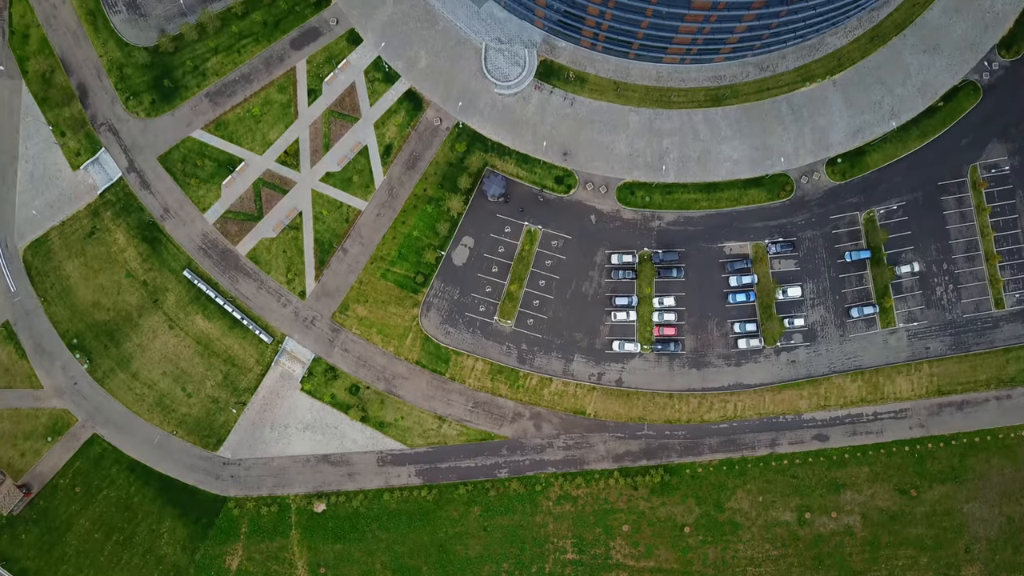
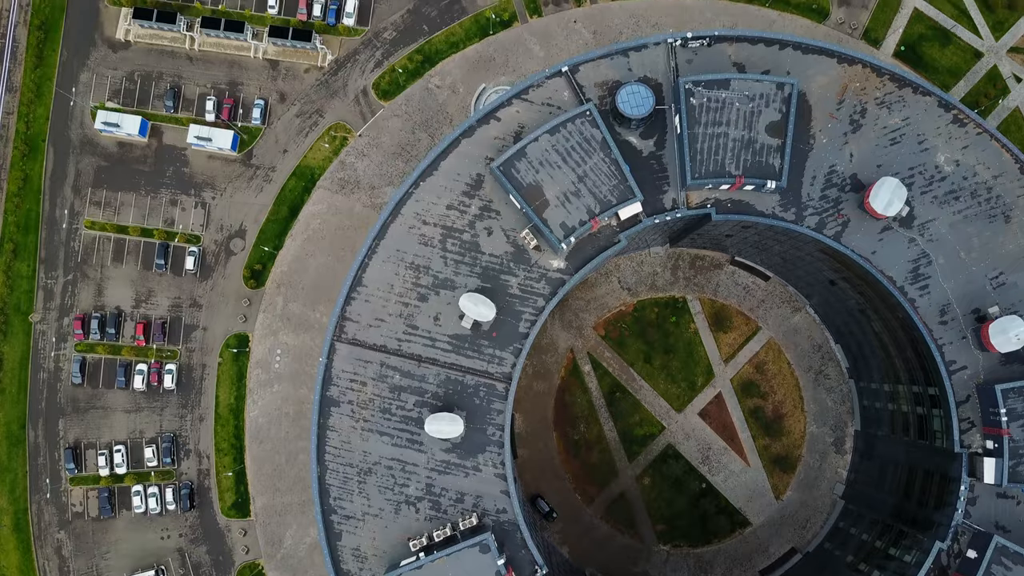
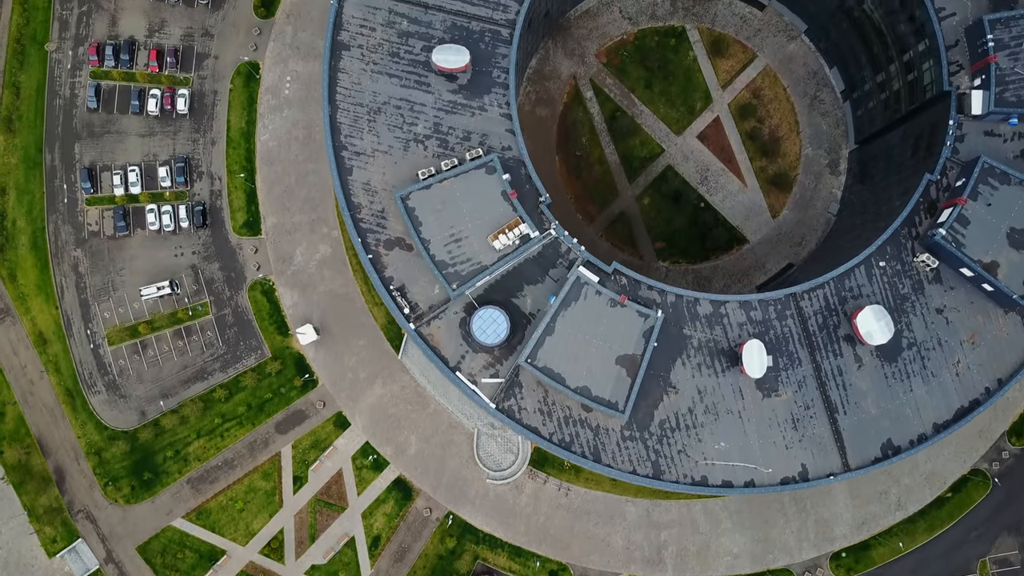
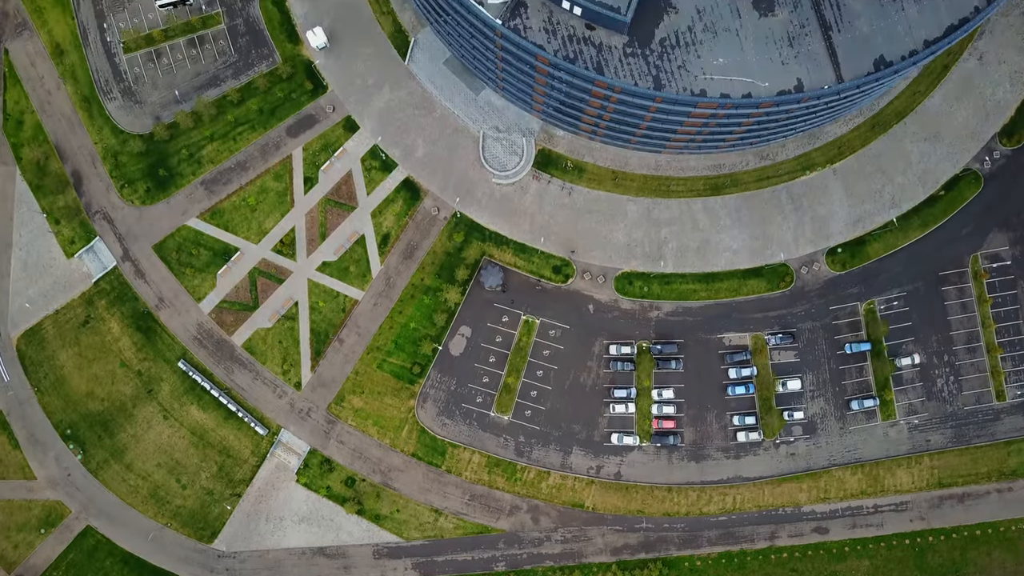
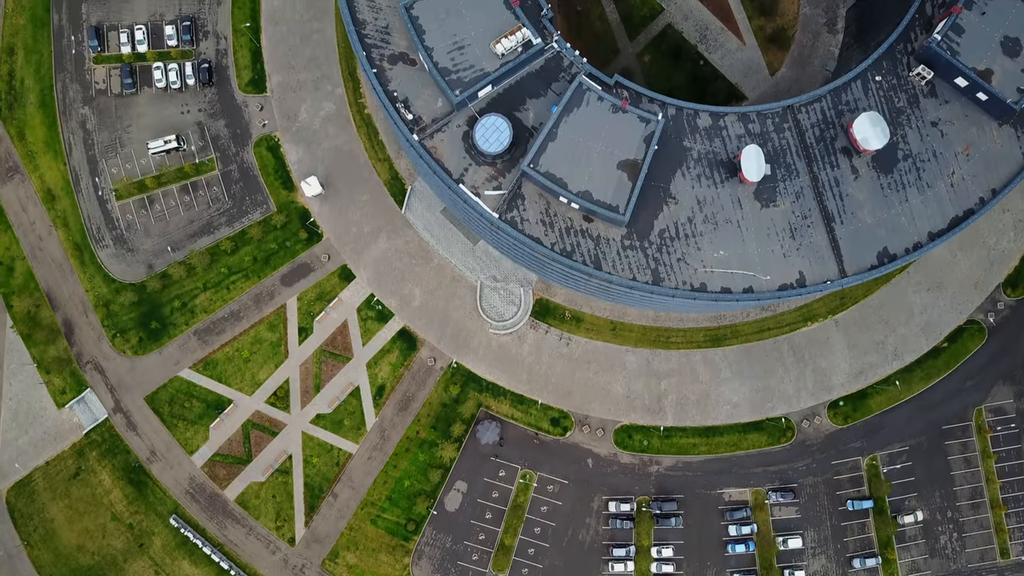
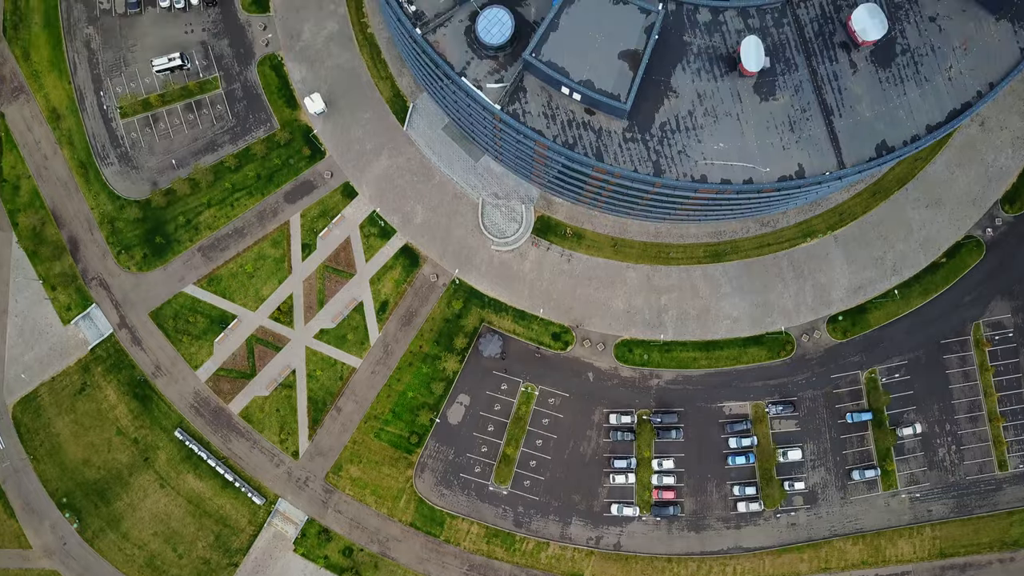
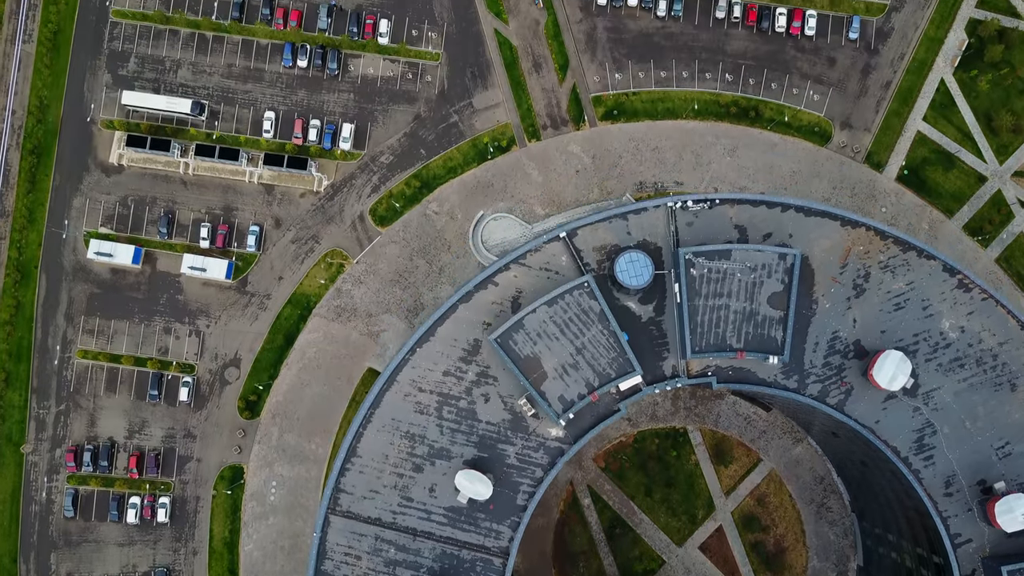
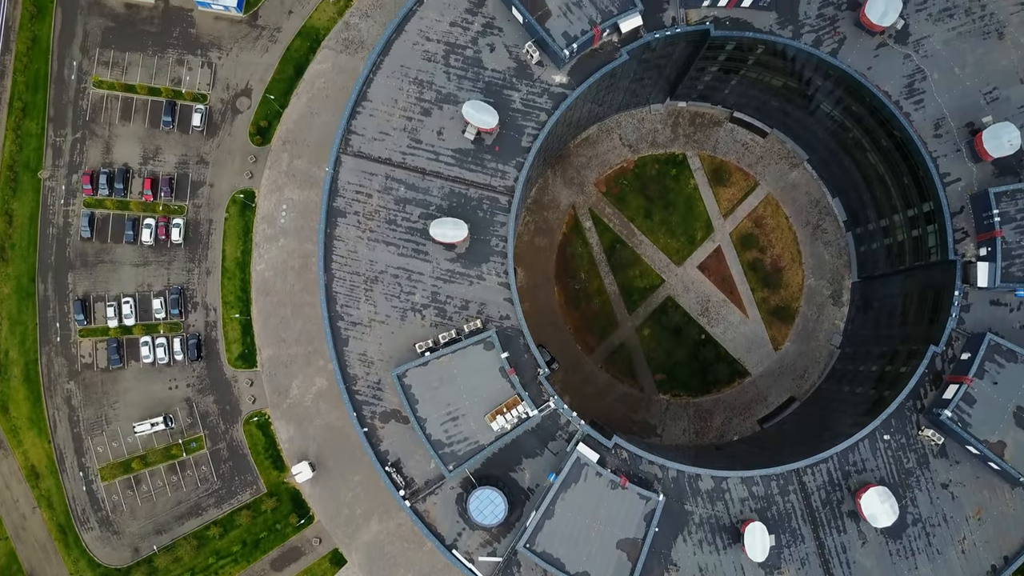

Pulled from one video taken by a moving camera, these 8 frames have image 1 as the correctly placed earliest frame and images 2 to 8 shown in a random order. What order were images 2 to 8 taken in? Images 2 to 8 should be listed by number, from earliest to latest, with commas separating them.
4, 6, 5, 3, 8, 2, 7
